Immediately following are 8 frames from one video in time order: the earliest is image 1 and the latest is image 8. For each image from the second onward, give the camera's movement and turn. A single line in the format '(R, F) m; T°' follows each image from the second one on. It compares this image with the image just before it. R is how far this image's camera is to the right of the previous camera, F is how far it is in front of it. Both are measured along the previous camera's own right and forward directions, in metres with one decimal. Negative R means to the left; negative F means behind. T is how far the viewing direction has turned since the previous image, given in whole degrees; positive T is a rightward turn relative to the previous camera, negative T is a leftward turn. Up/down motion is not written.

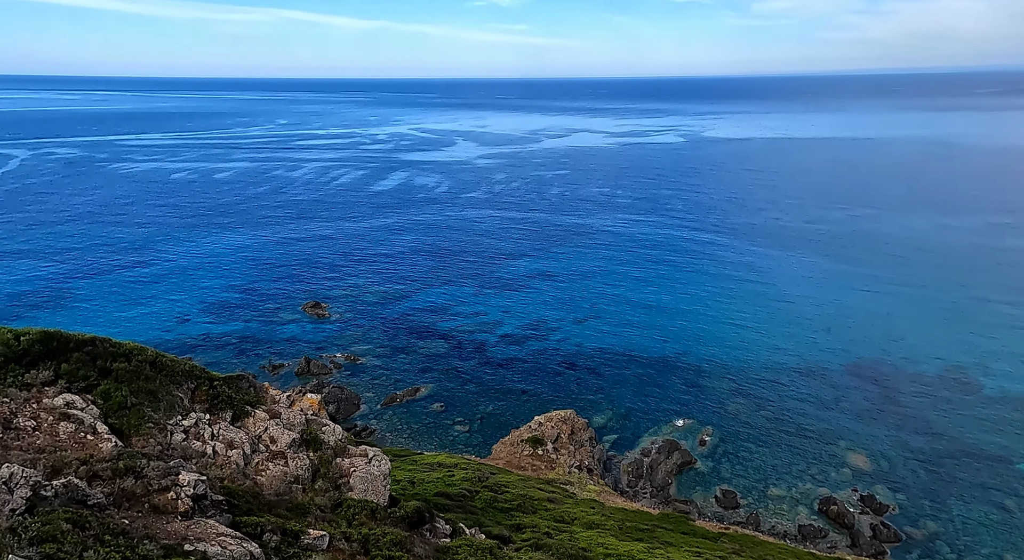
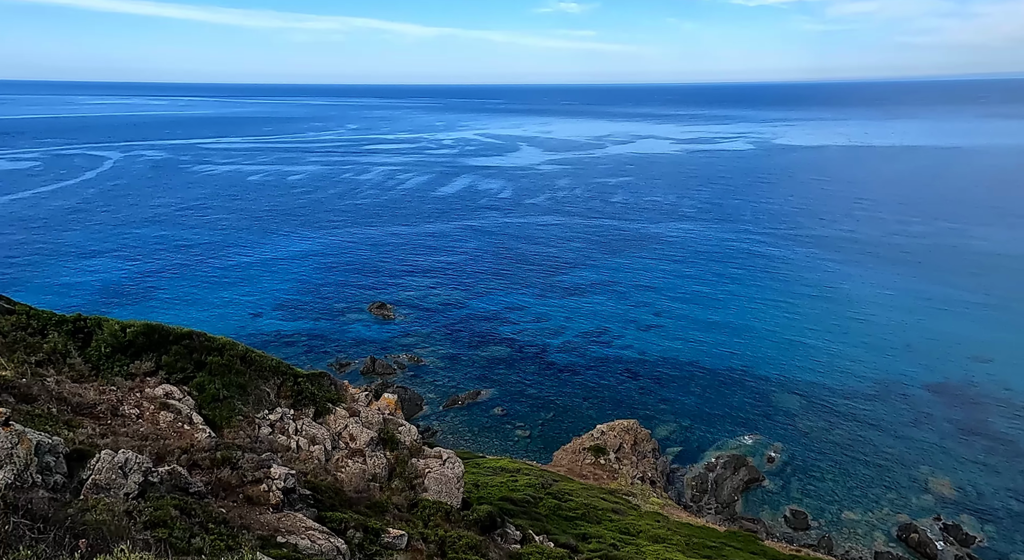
(-0.8, -0.3) m; -4°
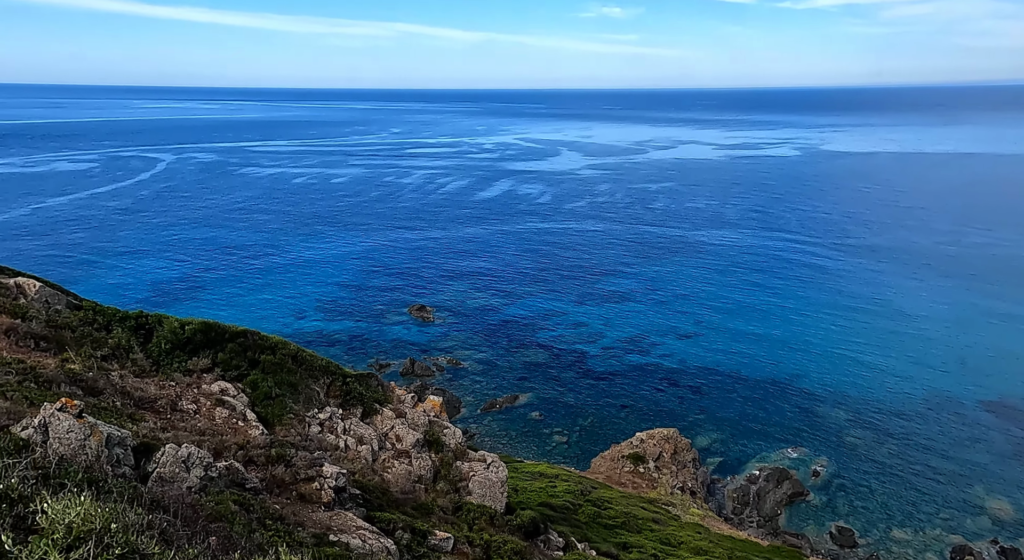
(-0.4, -0.1) m; -3°
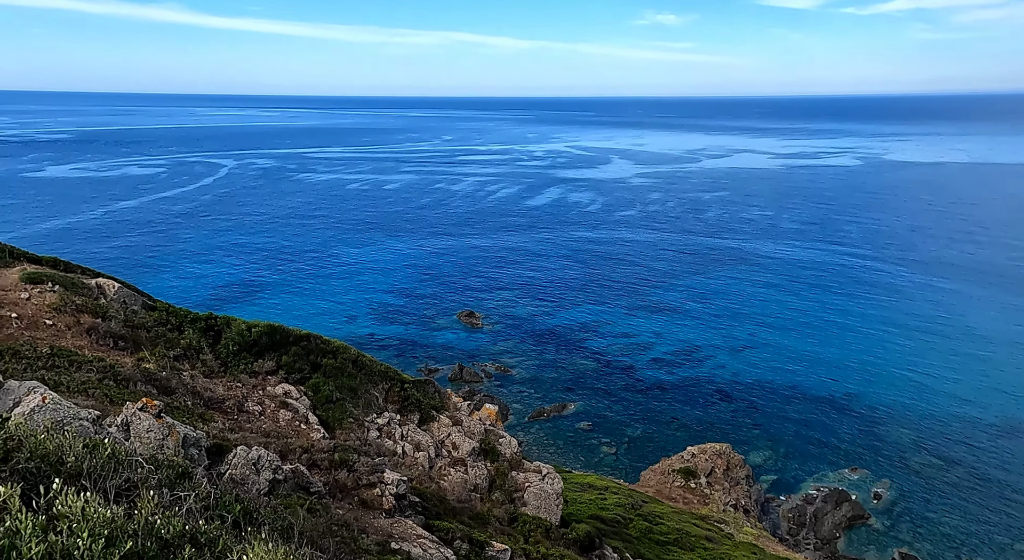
(-0.5, +0.1) m; -4°
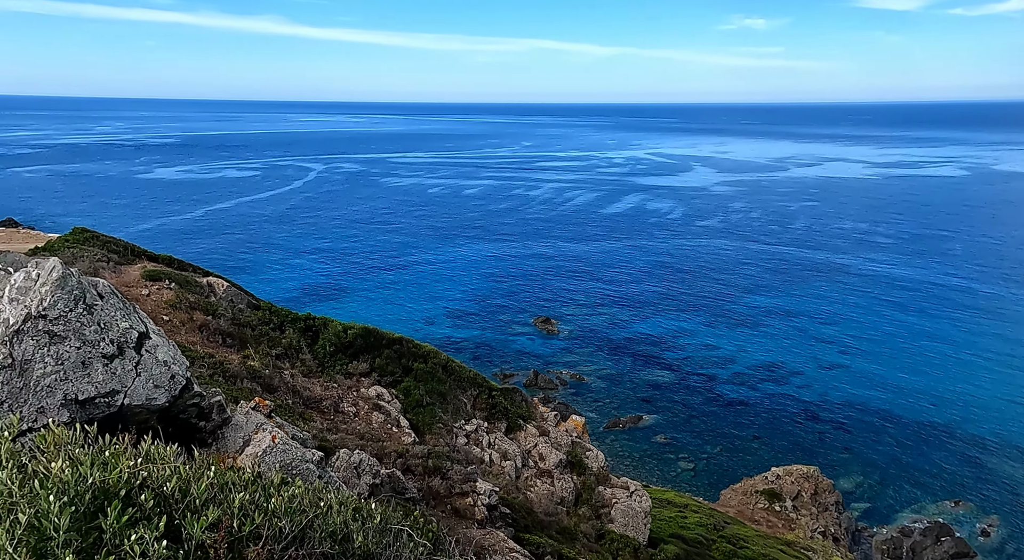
(-0.7, +0.4) m; -6°
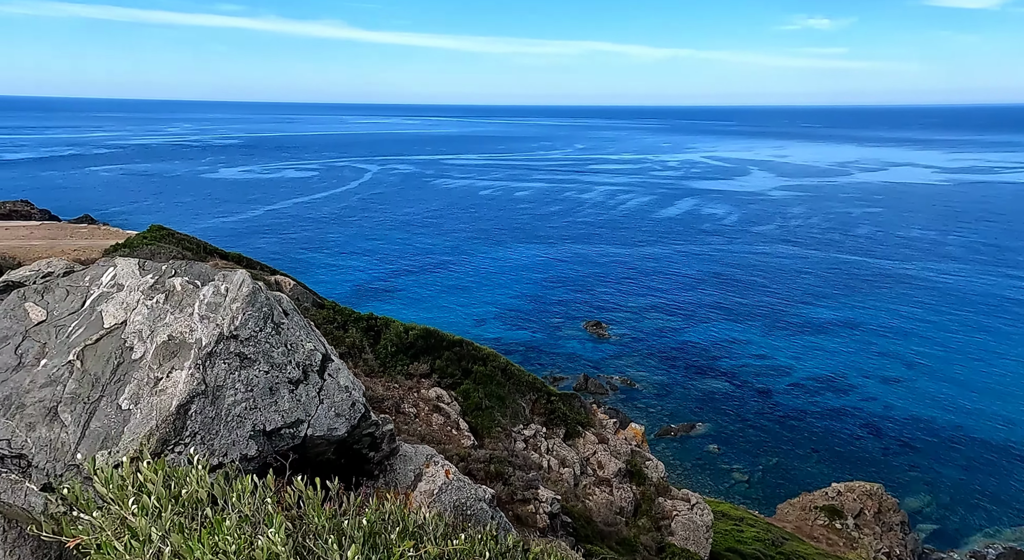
(-0.5, +0.4) m; -4°
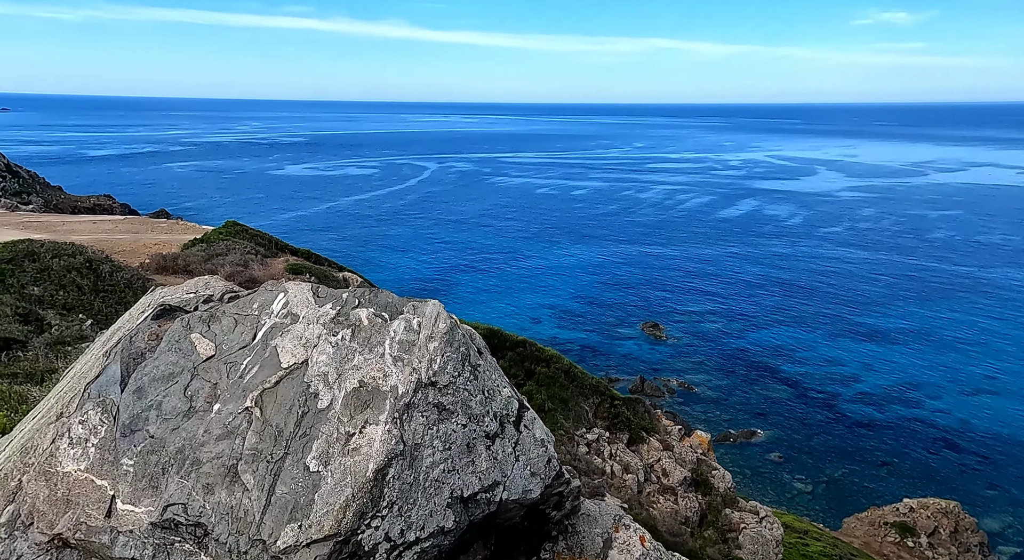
(-0.4, +0.3) m; -4°
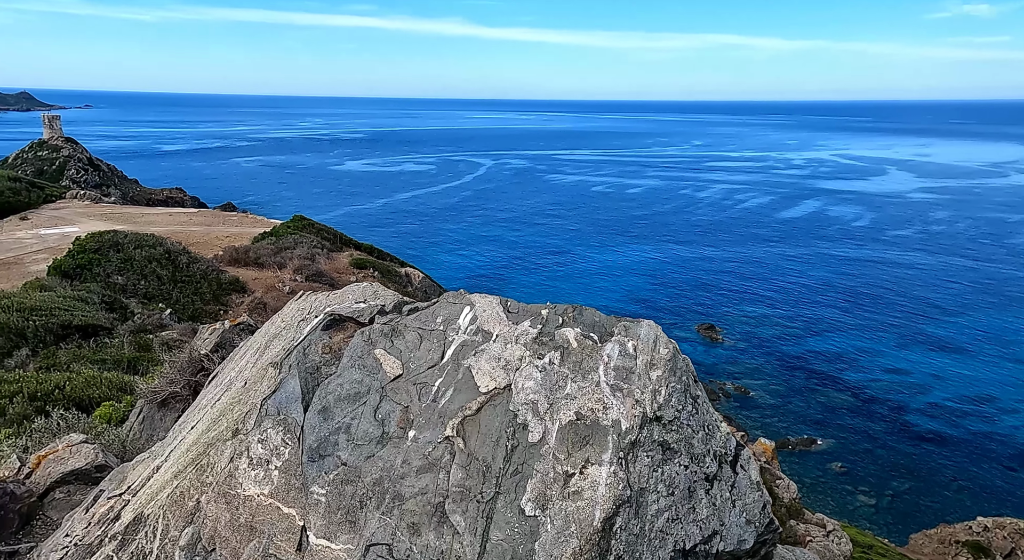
(-0.3, +0.2) m; -4°
